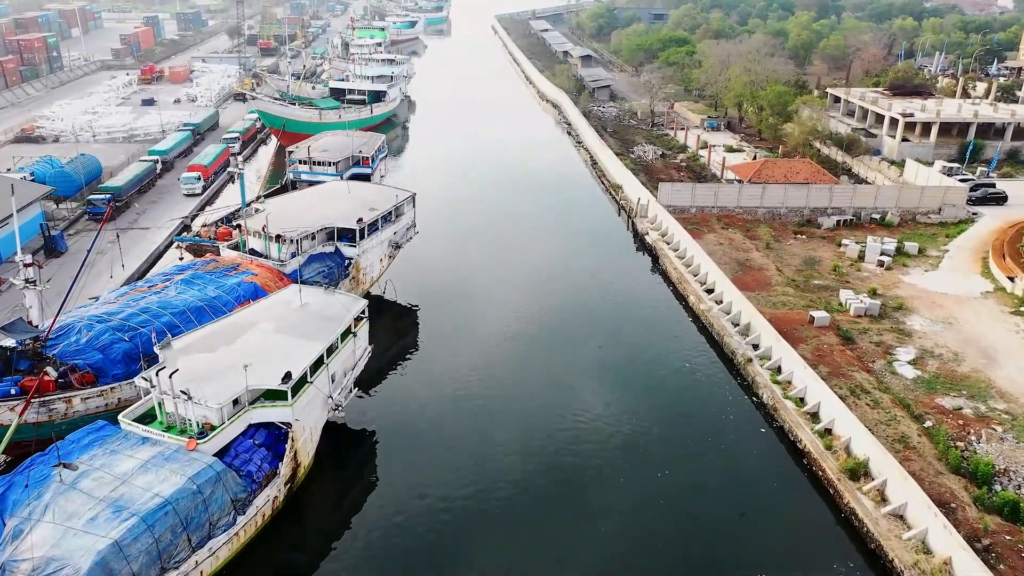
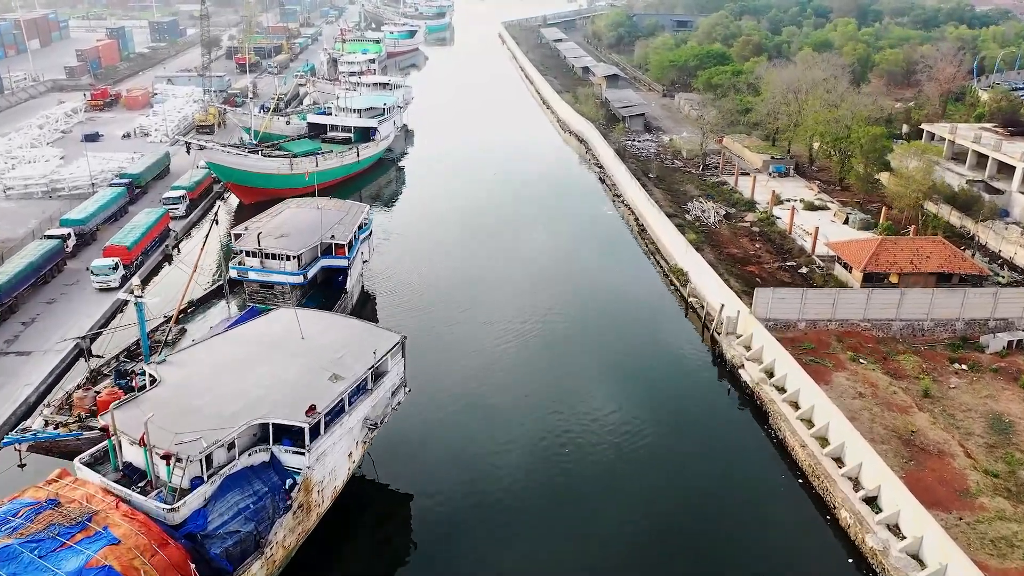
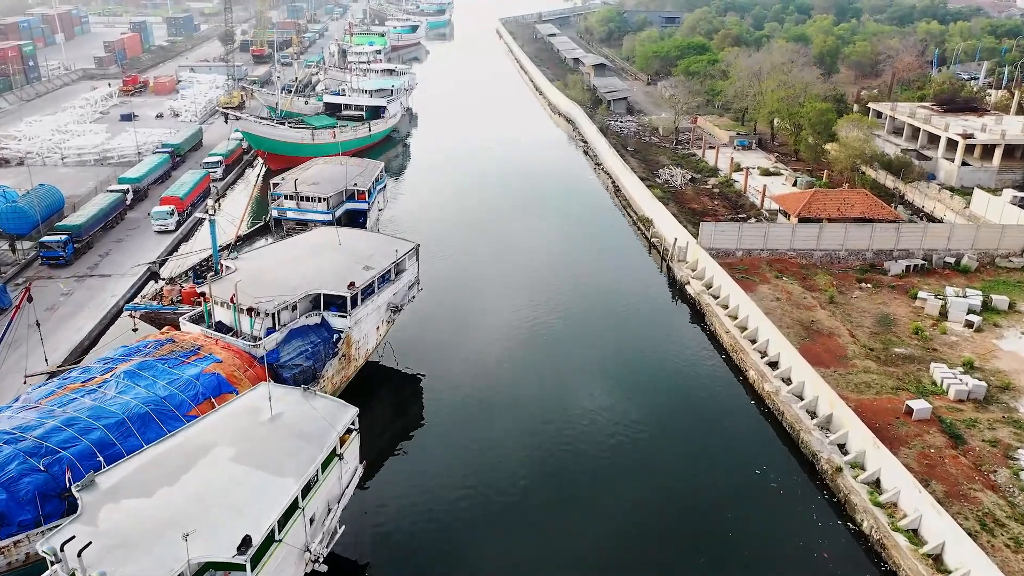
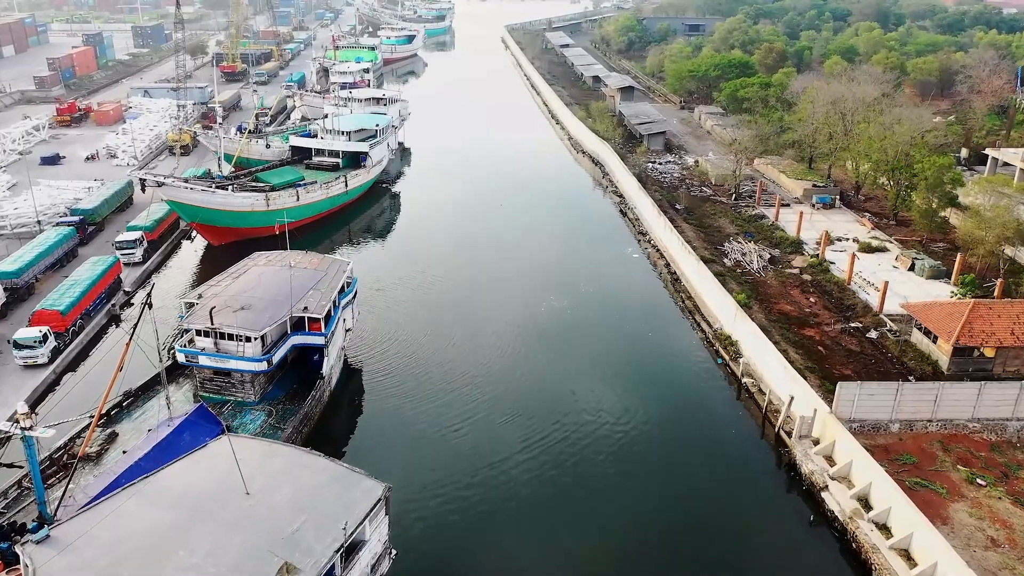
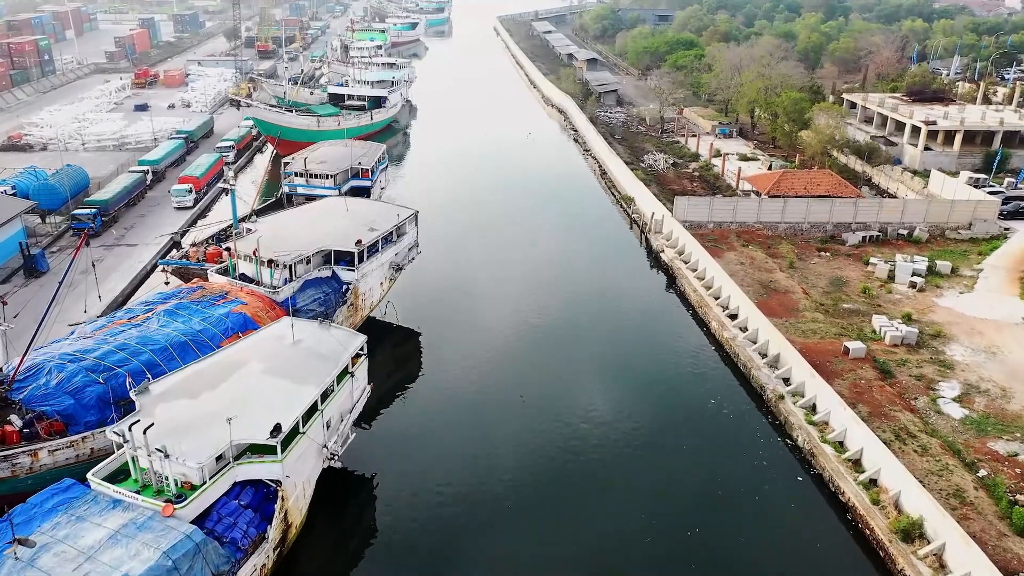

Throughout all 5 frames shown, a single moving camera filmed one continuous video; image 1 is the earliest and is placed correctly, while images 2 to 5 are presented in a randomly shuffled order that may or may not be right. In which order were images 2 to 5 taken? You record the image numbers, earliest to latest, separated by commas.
5, 3, 2, 4
